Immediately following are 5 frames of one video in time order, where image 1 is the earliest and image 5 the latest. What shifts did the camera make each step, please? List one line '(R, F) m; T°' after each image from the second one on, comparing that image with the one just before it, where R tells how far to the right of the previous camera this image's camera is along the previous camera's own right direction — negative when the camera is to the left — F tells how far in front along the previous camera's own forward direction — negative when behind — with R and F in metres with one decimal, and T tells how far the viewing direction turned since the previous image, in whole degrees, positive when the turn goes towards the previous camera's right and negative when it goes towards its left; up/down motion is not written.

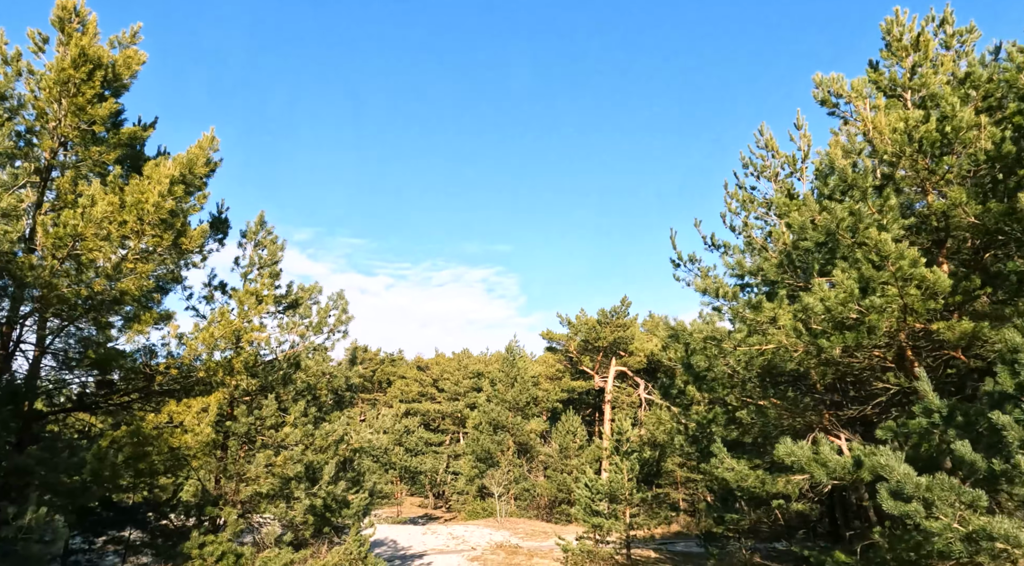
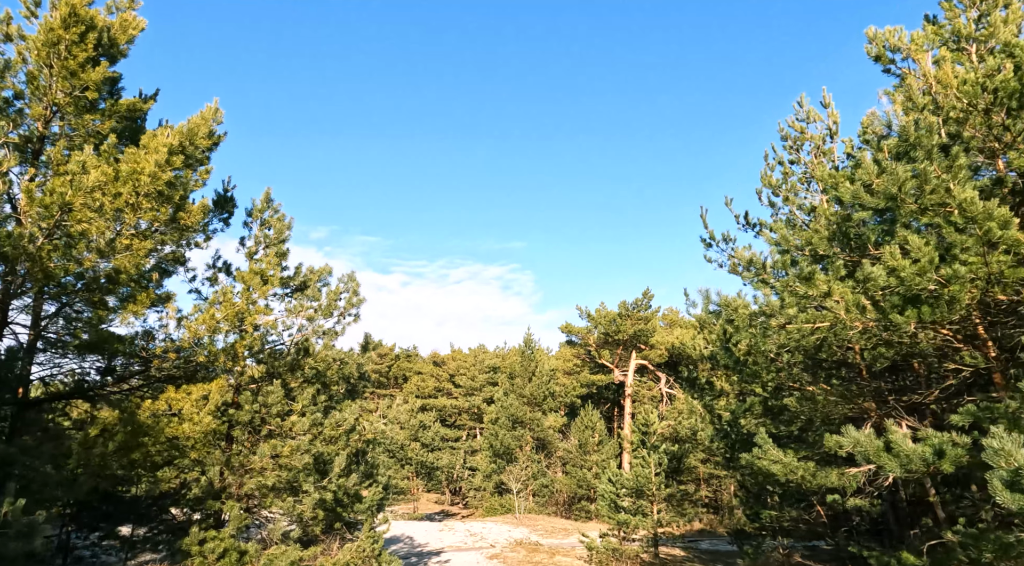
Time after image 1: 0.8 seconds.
(-0.1, +0.8) m; -1°
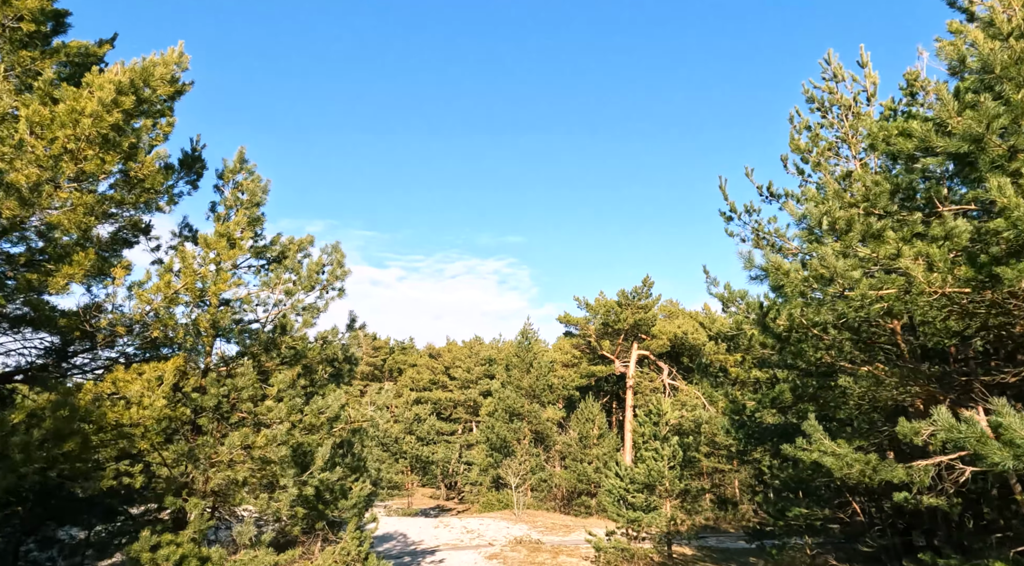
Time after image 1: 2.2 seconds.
(-0.1, +1.3) m; 0°
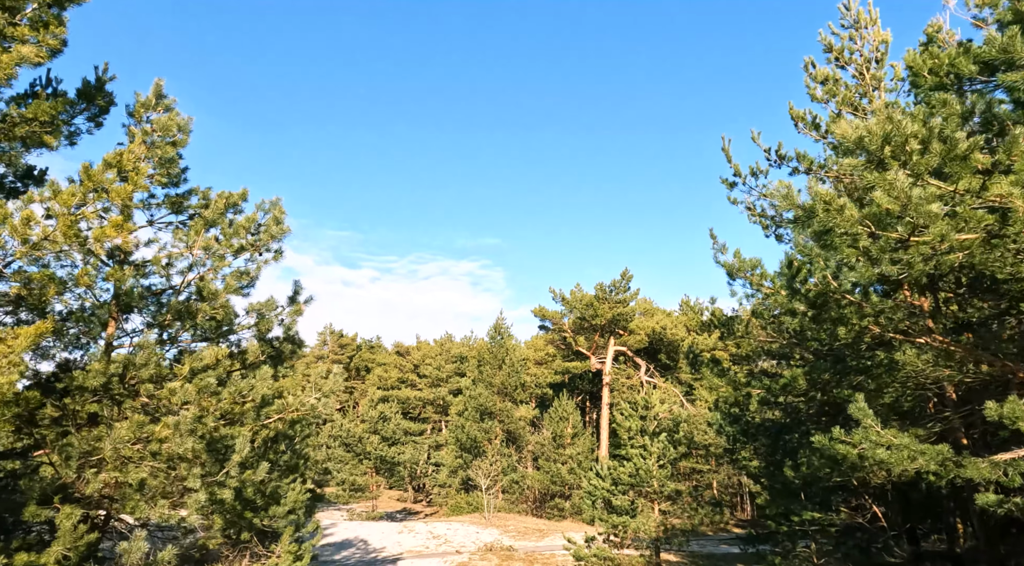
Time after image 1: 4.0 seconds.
(0.0, +1.7) m; +2°
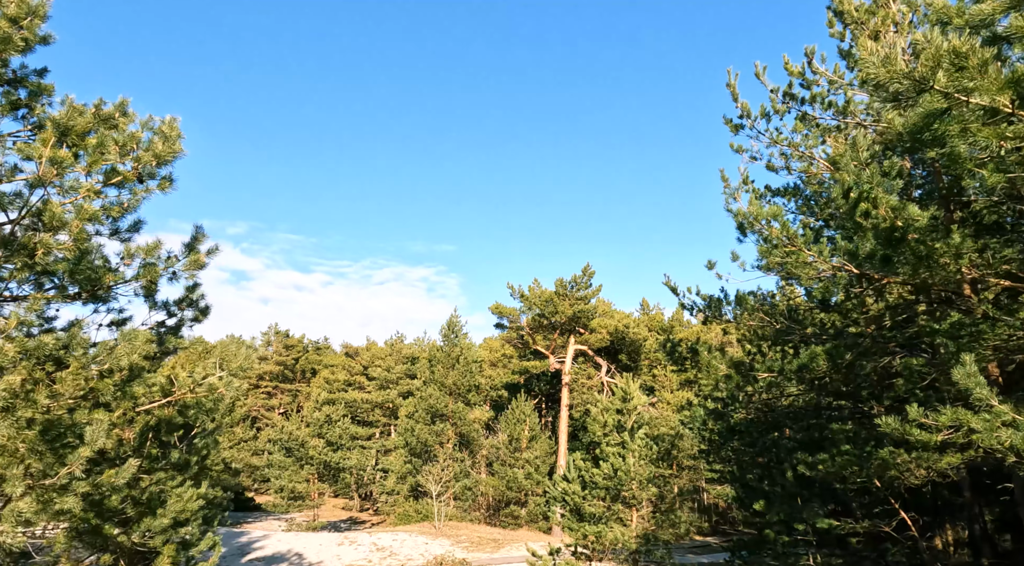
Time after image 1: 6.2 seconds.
(-0.1, +1.9) m; +4°
